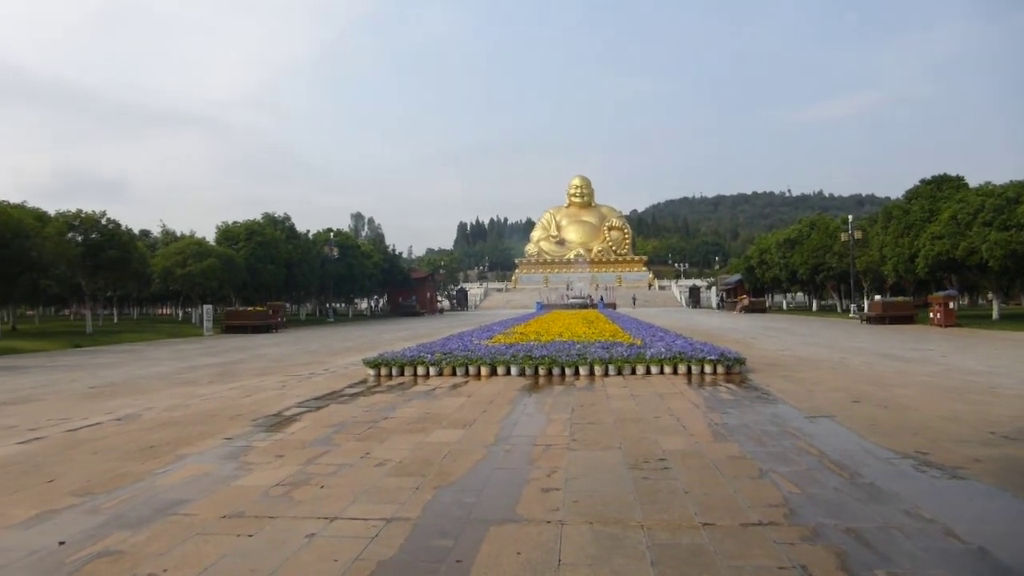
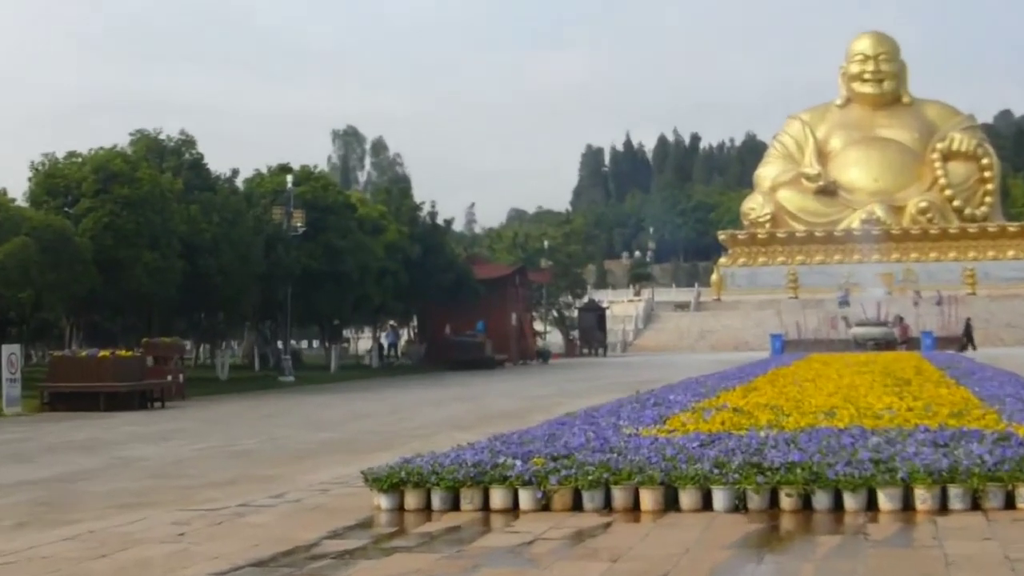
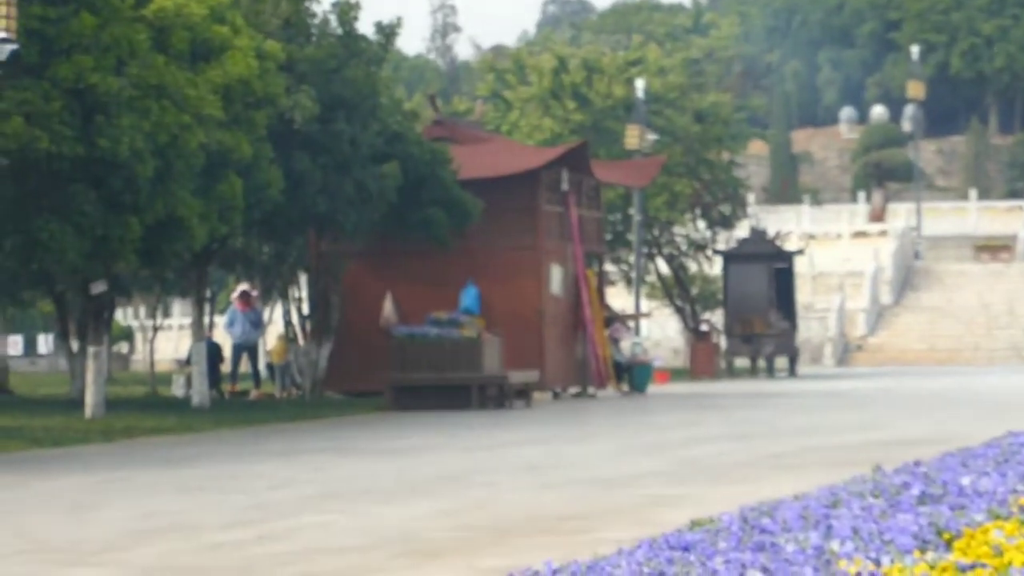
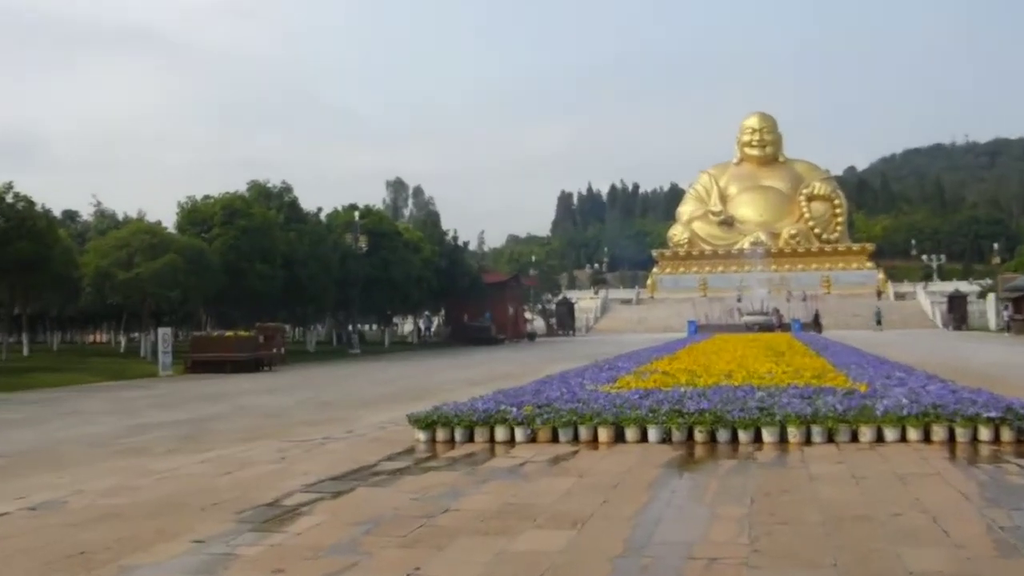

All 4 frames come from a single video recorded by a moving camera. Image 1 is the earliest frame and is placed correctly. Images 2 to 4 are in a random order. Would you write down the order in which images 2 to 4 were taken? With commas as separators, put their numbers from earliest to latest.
4, 2, 3
